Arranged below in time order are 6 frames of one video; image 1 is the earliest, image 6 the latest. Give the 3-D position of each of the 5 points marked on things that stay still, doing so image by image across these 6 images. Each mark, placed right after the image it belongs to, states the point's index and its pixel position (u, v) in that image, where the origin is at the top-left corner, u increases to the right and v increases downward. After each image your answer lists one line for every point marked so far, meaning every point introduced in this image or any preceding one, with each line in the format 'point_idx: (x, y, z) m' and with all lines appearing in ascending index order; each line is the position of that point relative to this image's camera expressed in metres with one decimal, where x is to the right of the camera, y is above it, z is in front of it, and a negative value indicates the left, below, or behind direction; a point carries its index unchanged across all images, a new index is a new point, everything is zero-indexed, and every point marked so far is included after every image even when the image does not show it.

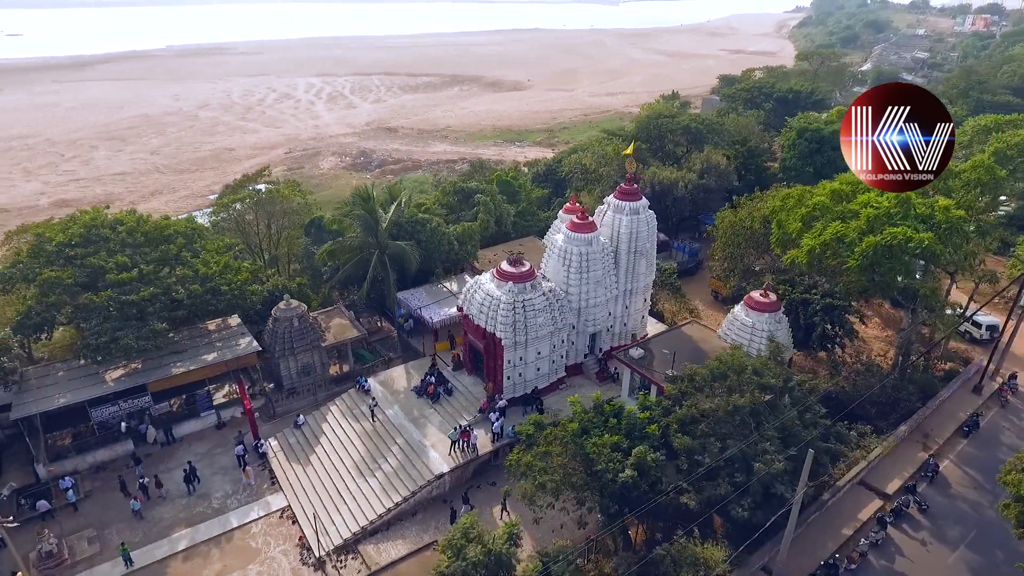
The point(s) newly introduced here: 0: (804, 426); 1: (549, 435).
0: (+8.0, -3.9, +17.8) m
1: (+1.0, -3.7, +16.5) m
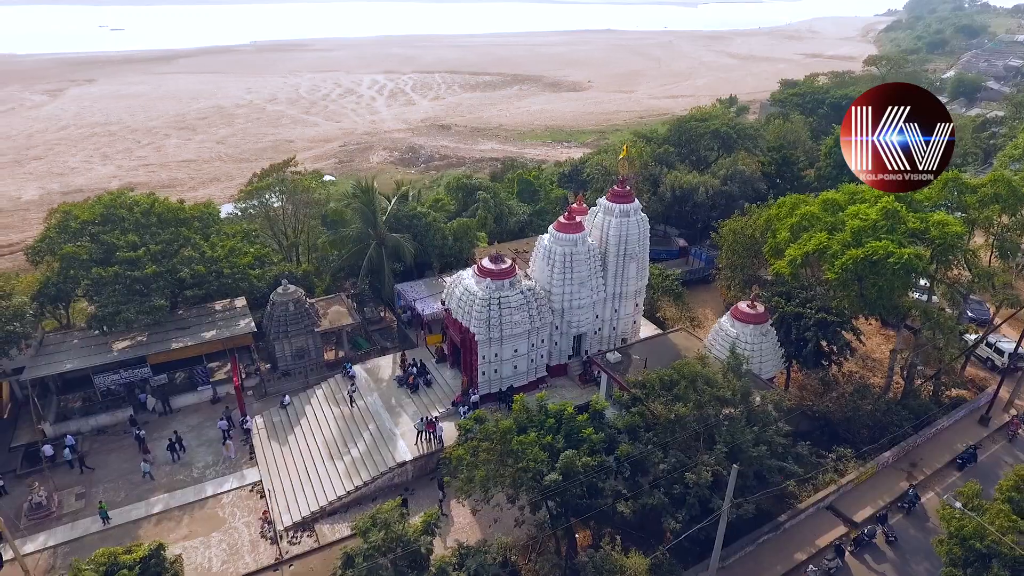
0: (+6.5, -4.2, +17.1) m
1: (-0.6, -3.6, +16.6) m
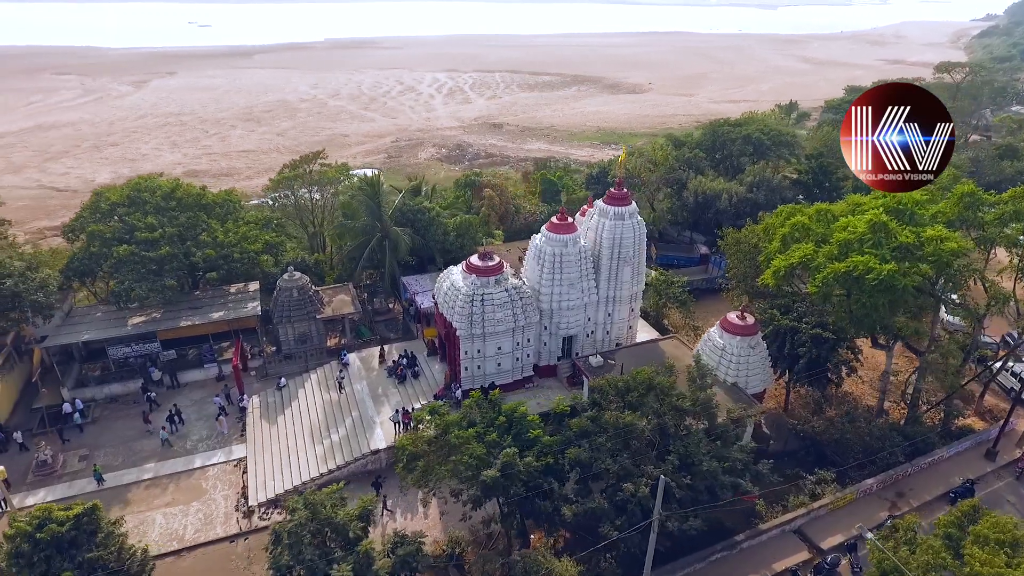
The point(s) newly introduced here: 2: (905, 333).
0: (+5.2, -4.4, +16.6) m
1: (-2.0, -3.4, +16.7) m
2: (+11.5, -1.3, +18.7) m
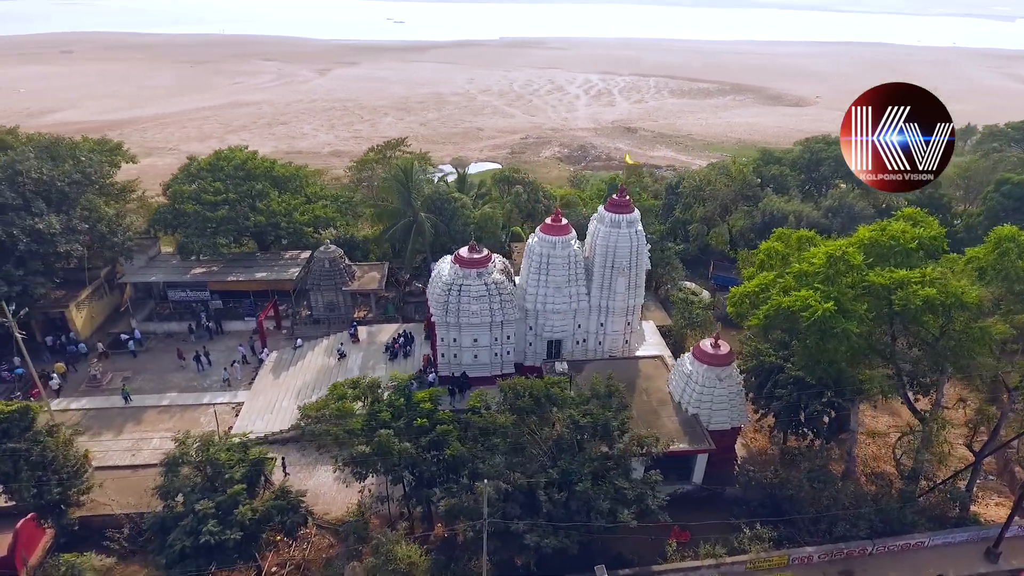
0: (+2.1, -4.7, +15.7) m
1: (-4.5, -2.8, +17.6) m
2: (+9.1, -2.5, +16.1) m
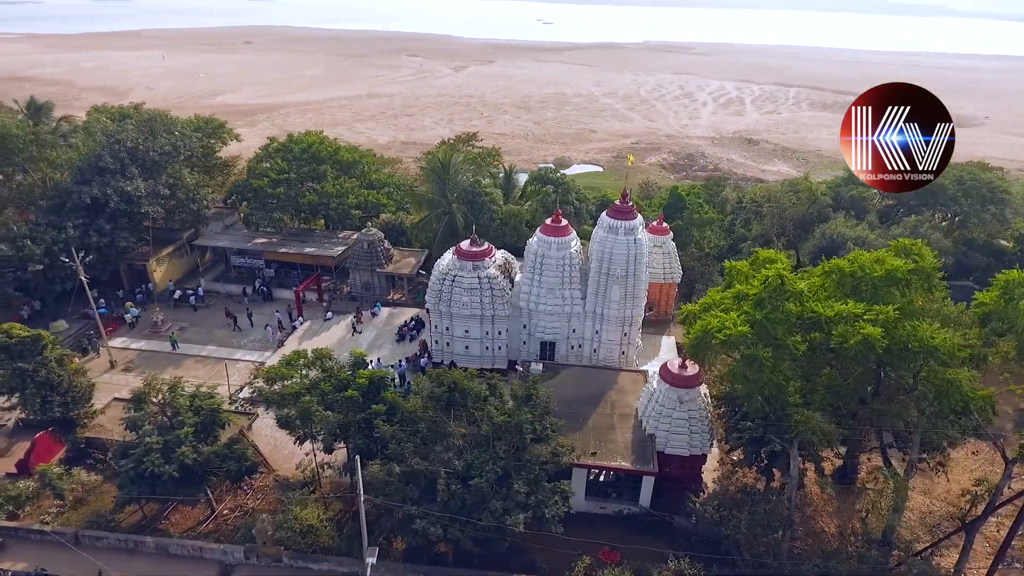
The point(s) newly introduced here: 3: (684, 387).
0: (-0.3, -4.7, +15.6) m
1: (-6.1, -2.1, +18.8) m
2: (+6.9, -3.2, +14.5) m
3: (+4.8, -2.8, +18.2) m
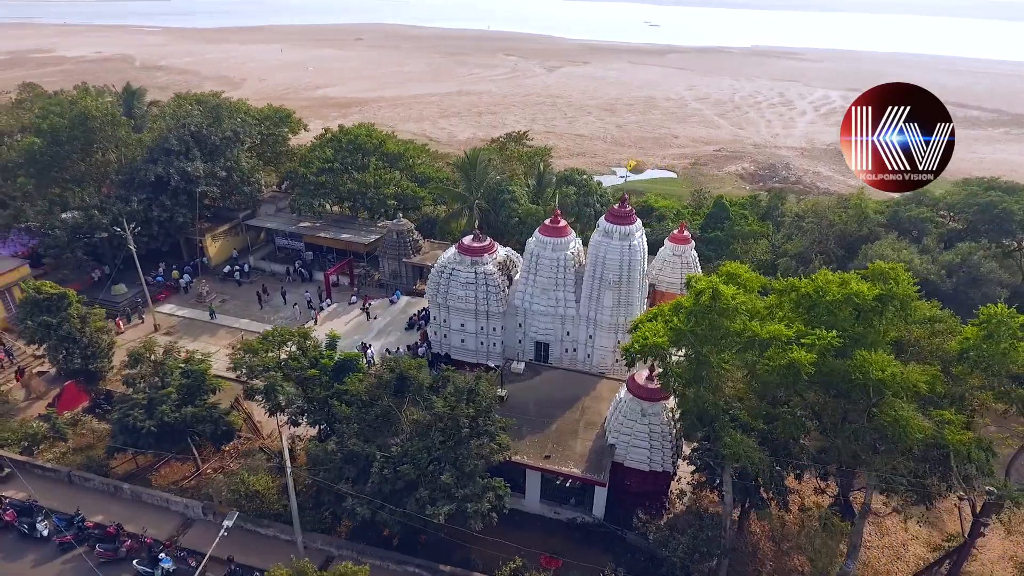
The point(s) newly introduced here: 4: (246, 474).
0: (-2.0, -4.5, +15.8) m
1: (-7.0, -1.5, +19.8) m
2: (+5.1, -3.6, +13.6) m
3: (+3.6, -3.0, +17.6) m
4: (-7.2, -5.0, +17.4) m
